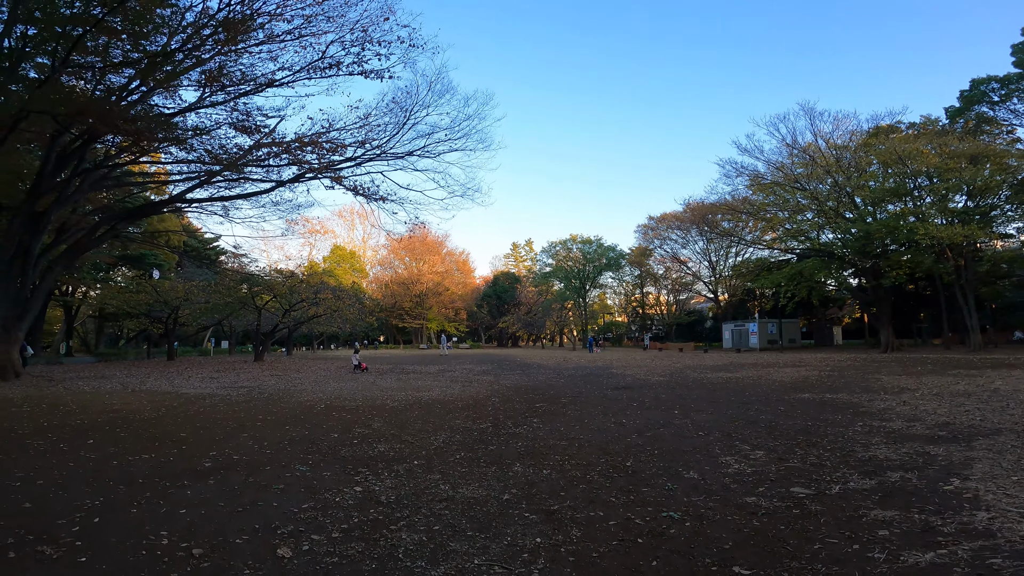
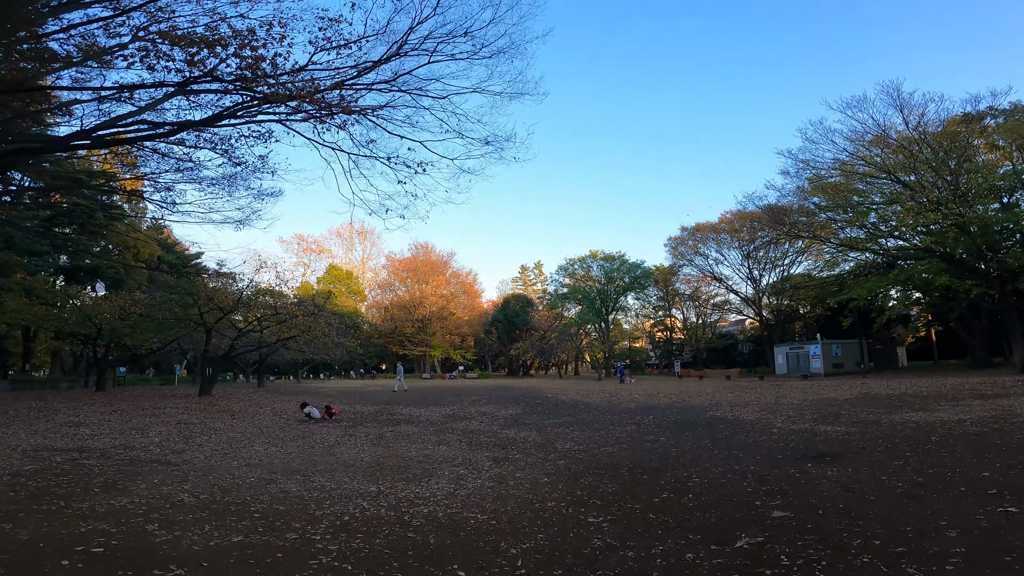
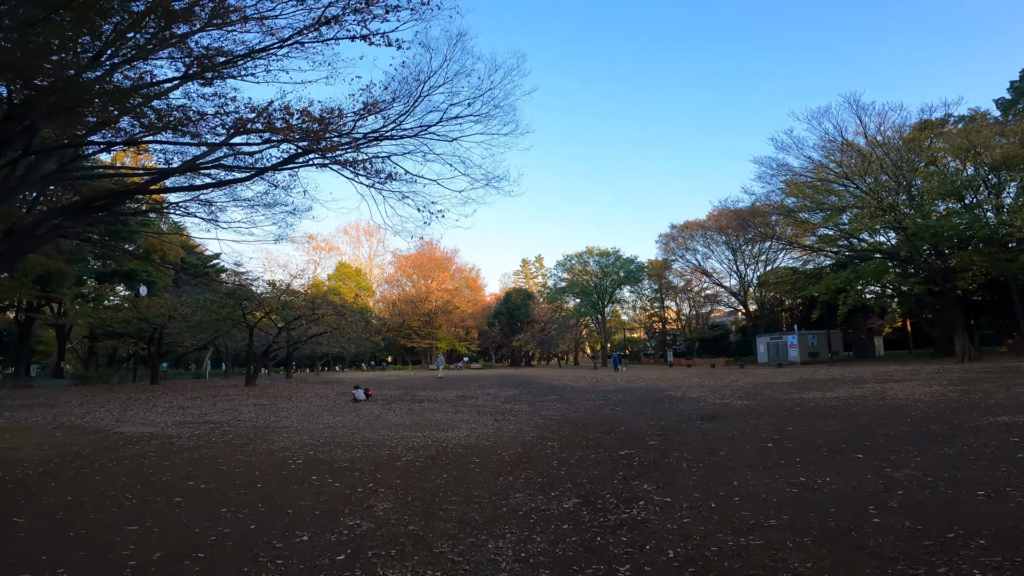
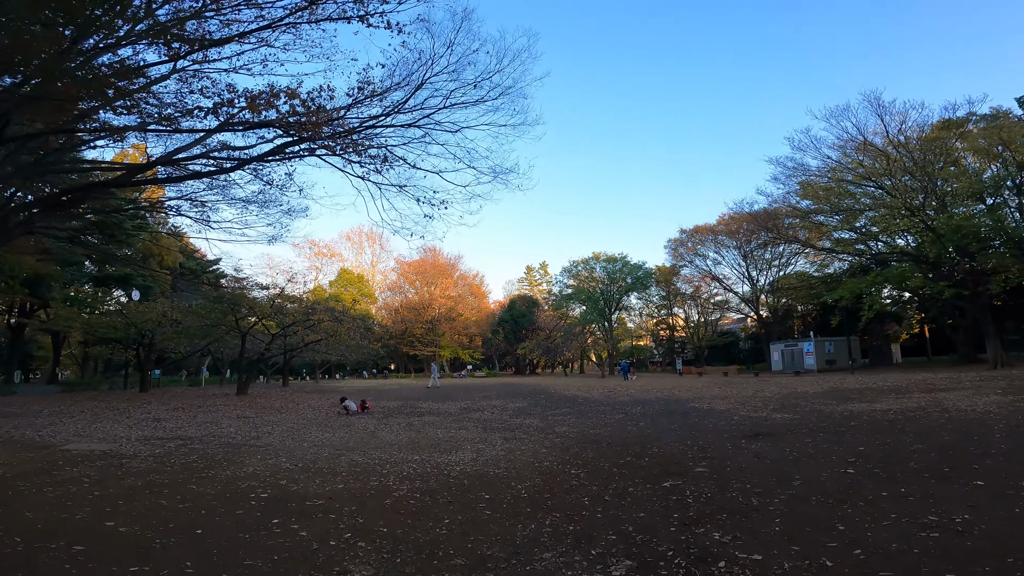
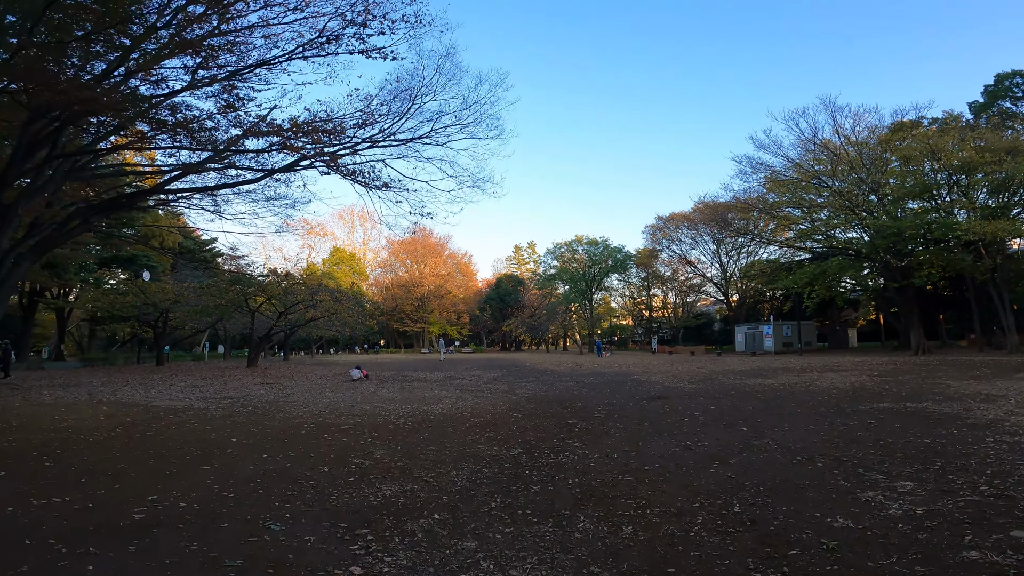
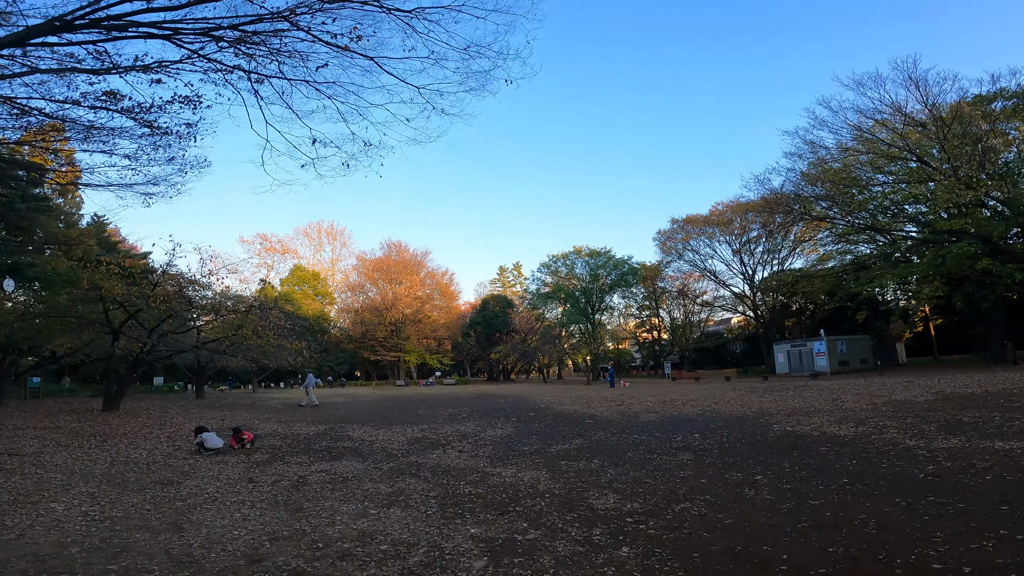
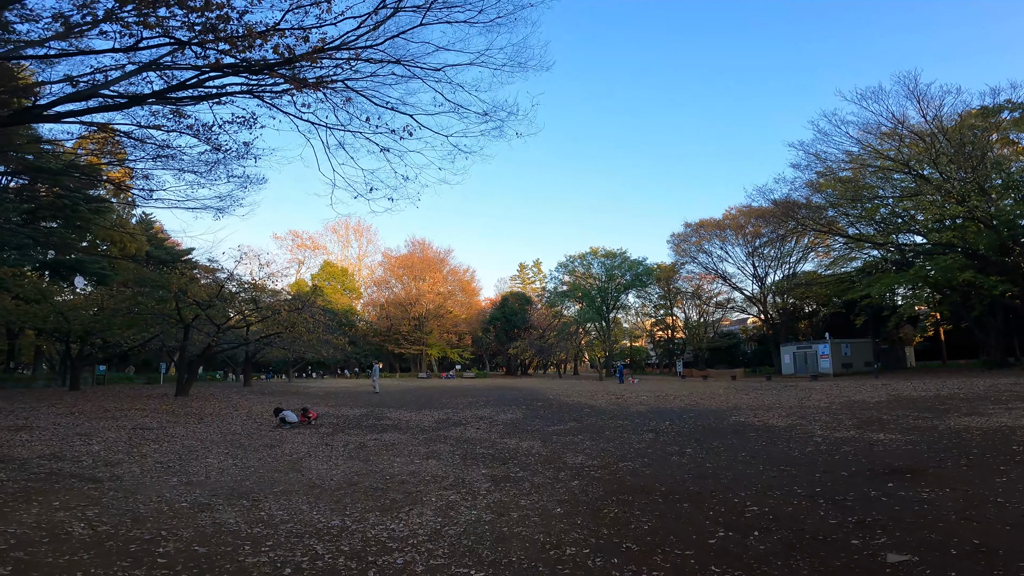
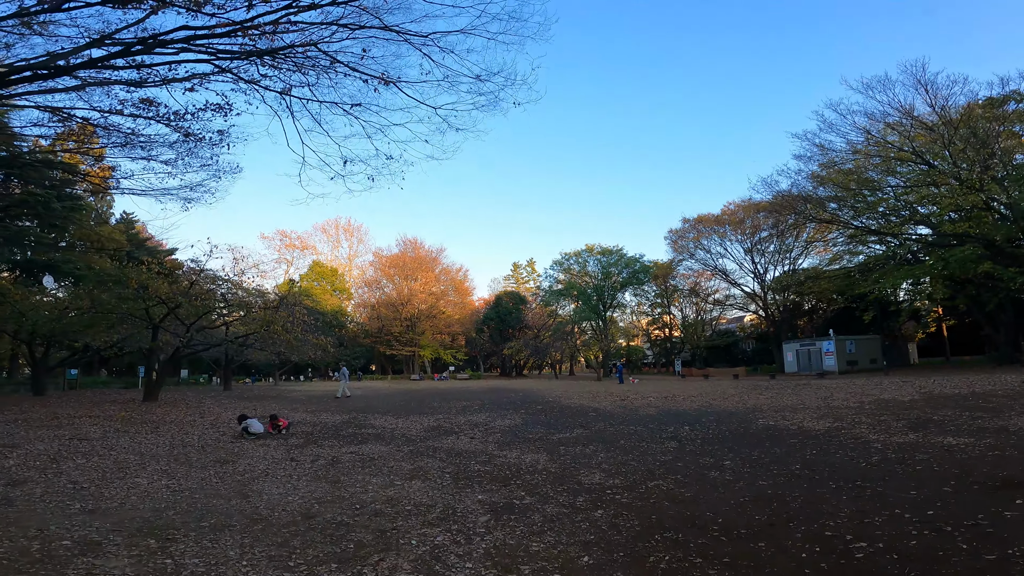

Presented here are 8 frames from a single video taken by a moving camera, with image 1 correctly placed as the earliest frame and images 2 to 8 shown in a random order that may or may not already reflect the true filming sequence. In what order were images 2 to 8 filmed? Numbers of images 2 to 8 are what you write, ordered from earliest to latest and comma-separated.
5, 3, 4, 2, 7, 8, 6
